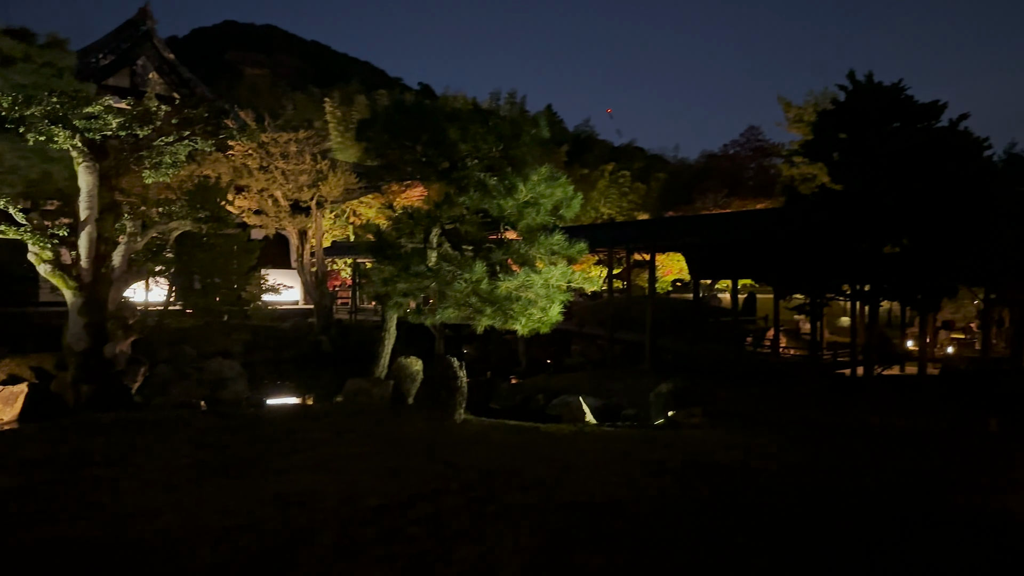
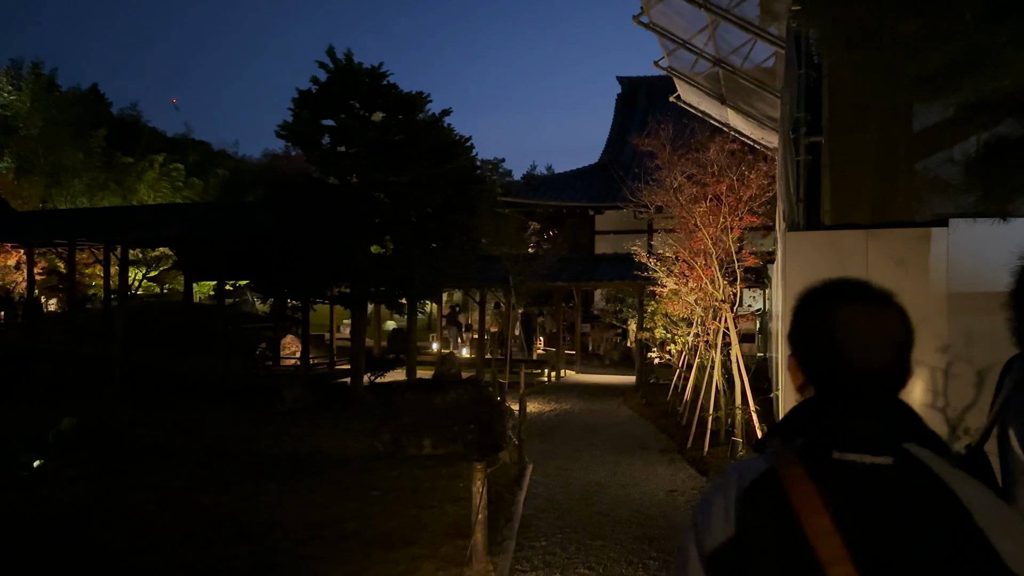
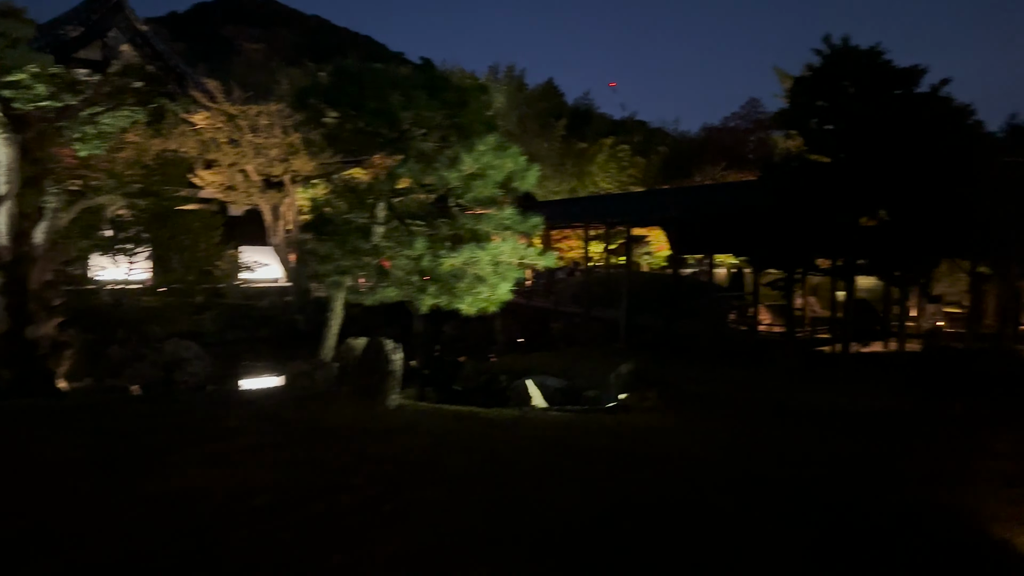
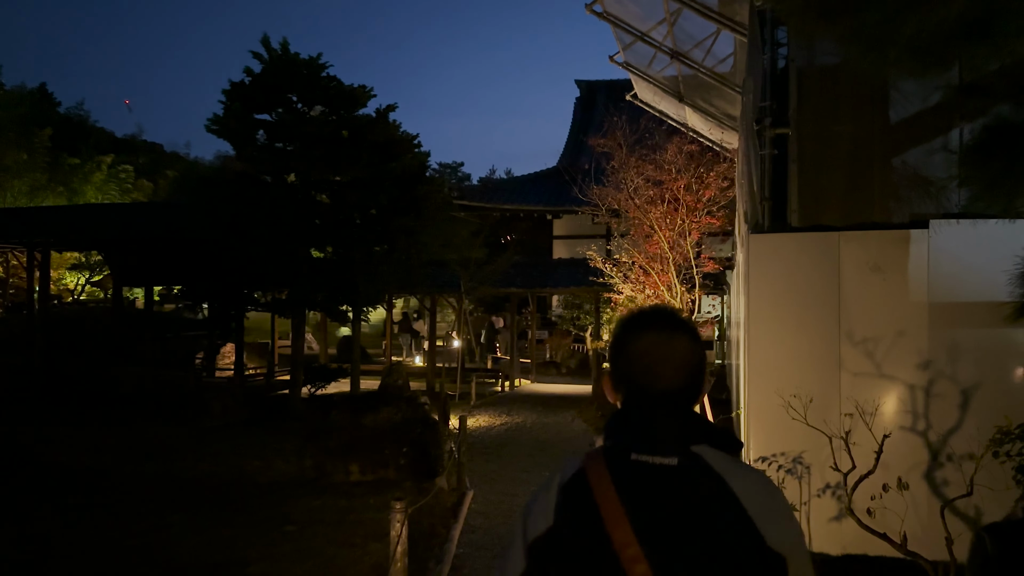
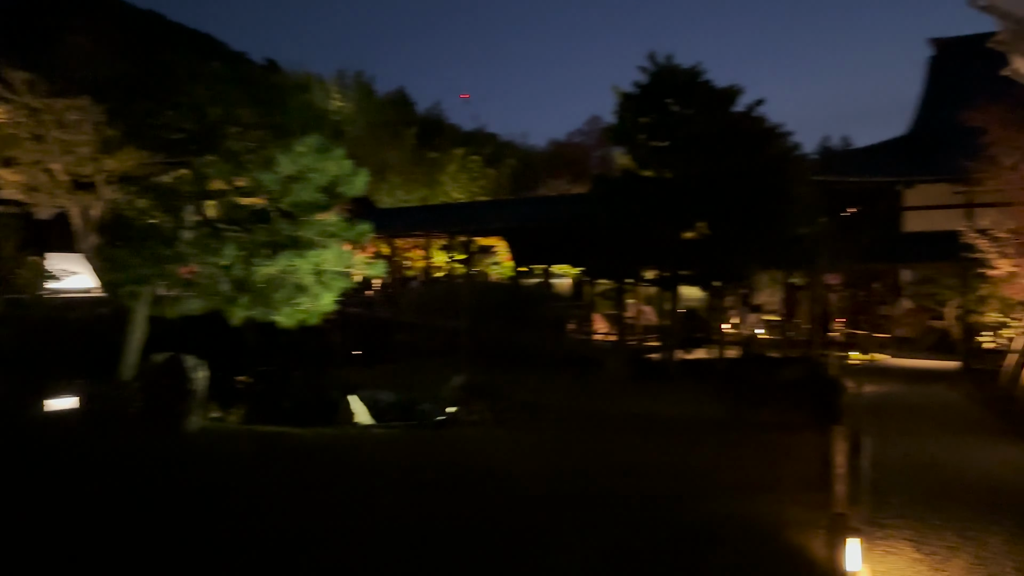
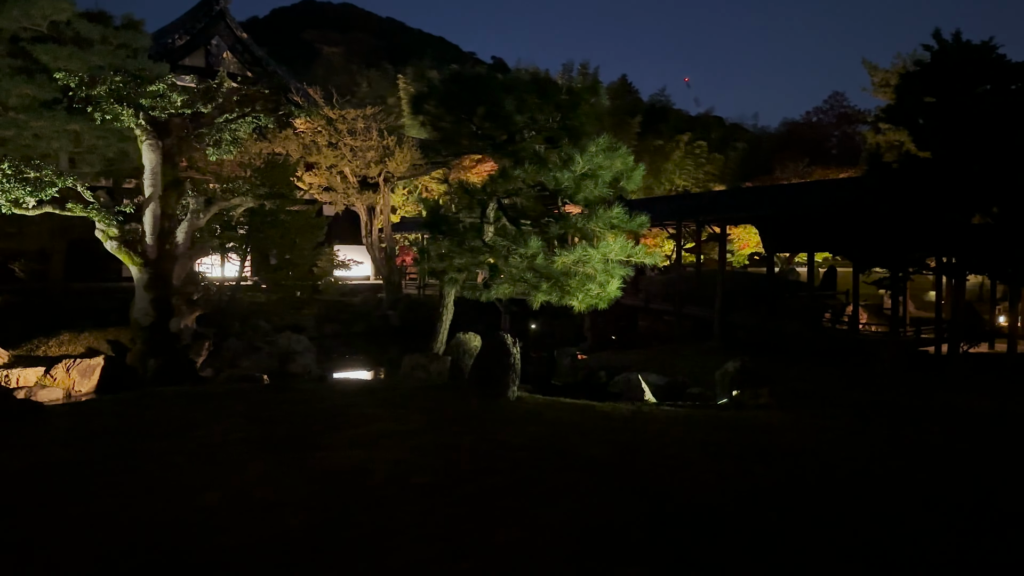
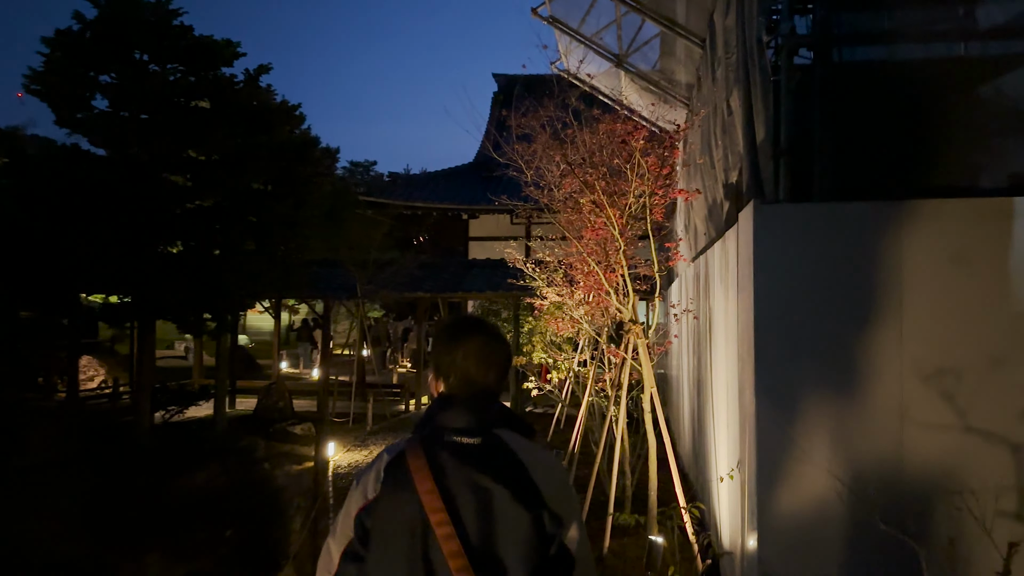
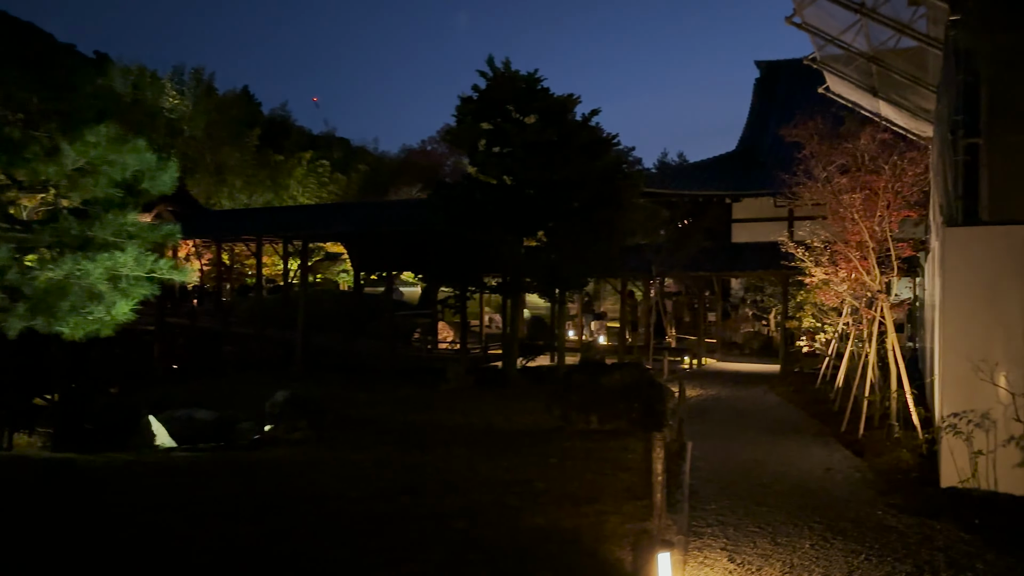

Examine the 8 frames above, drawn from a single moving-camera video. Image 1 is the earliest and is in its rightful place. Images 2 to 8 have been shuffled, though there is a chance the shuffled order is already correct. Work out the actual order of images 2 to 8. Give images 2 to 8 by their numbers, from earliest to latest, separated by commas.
6, 3, 5, 8, 2, 4, 7
